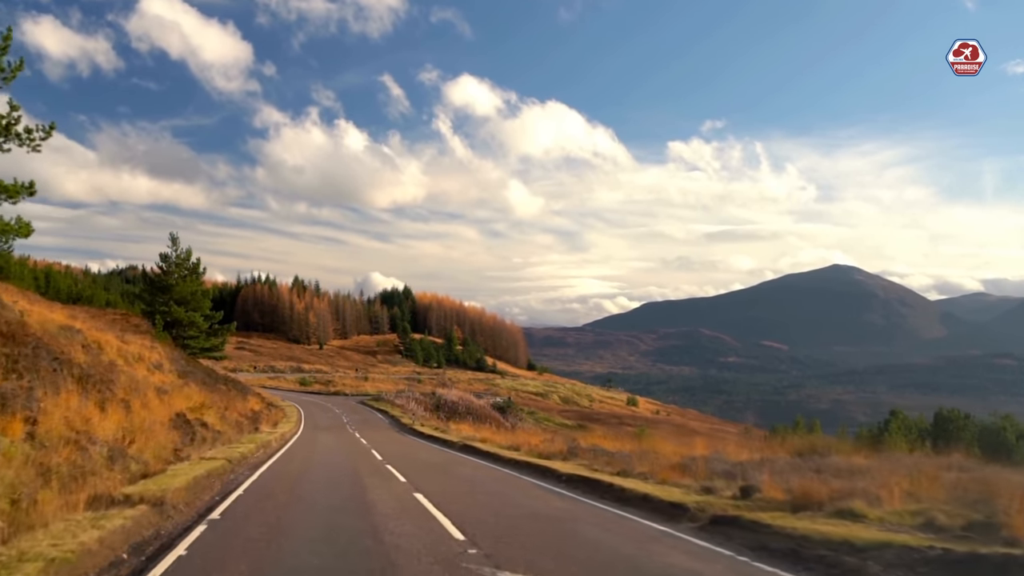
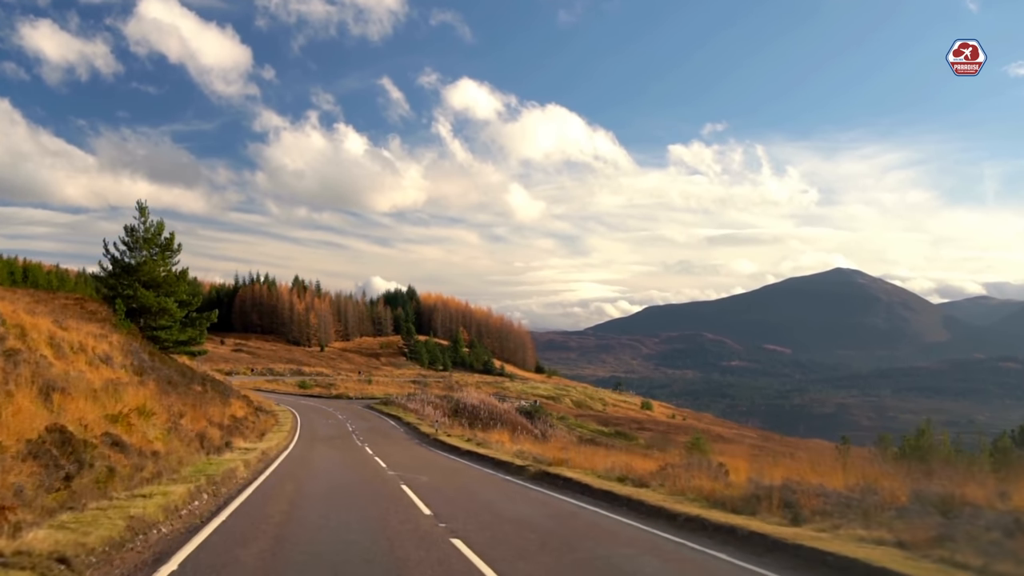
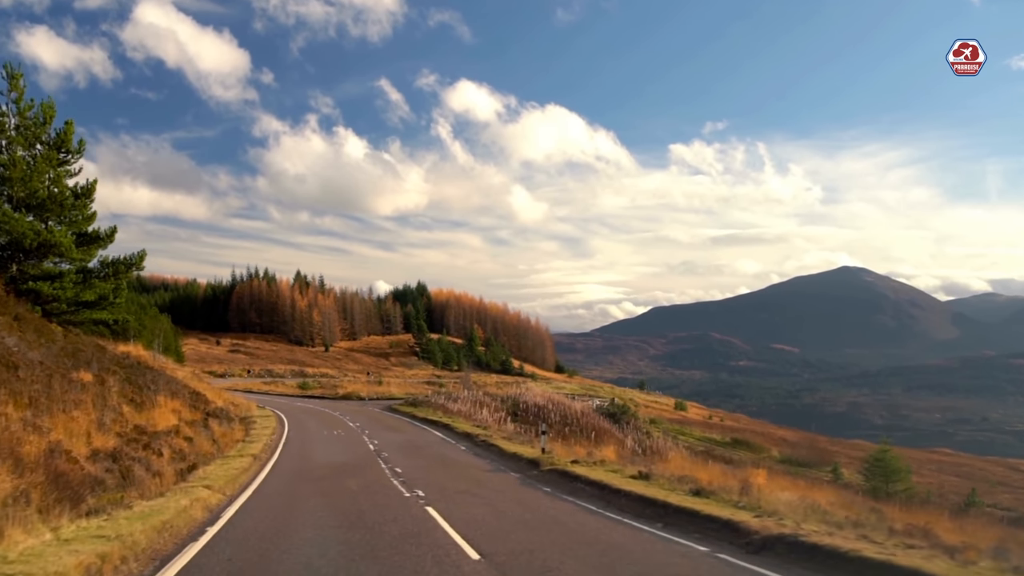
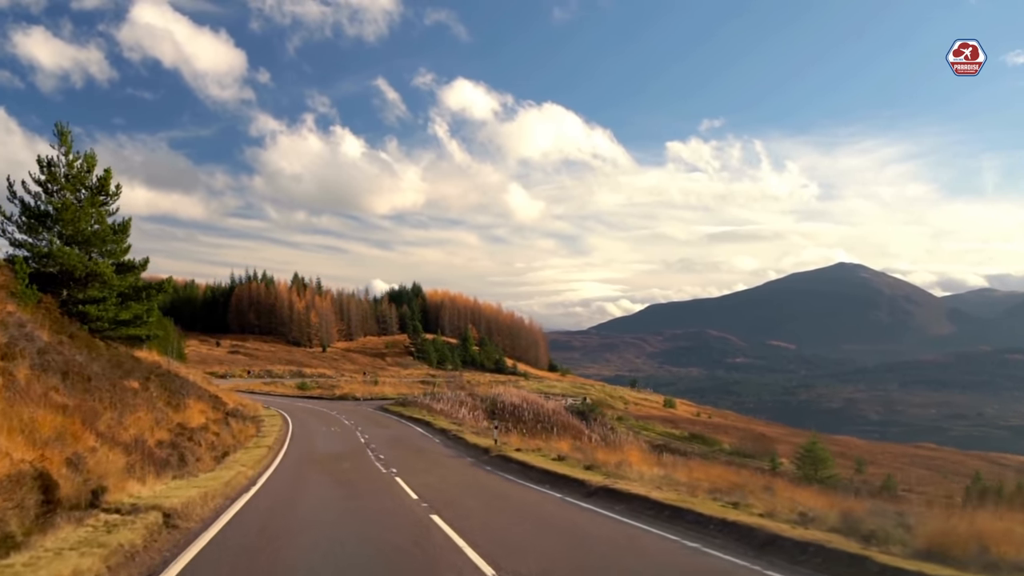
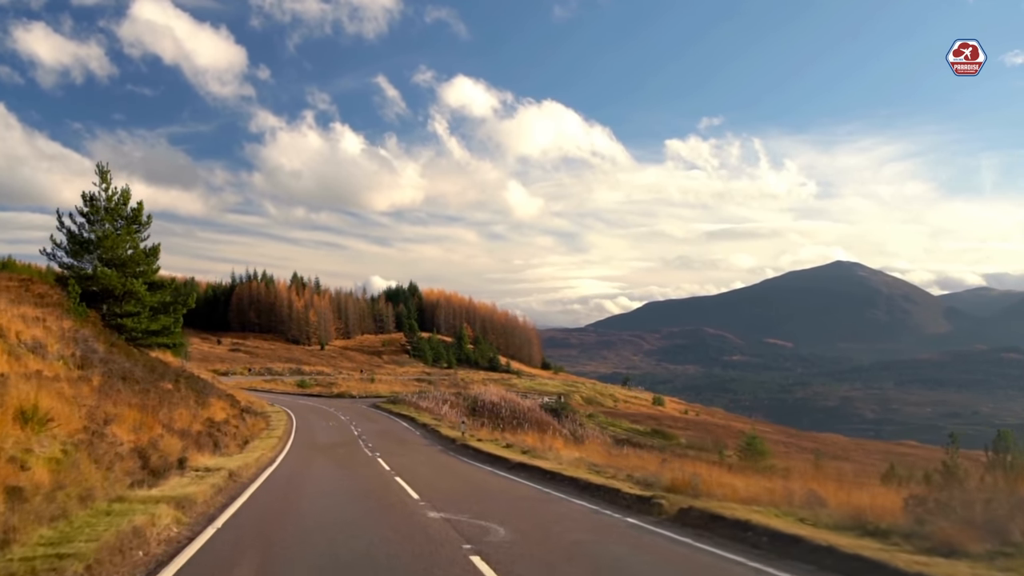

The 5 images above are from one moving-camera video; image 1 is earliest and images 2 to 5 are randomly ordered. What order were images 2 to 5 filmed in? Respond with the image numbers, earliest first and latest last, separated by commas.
2, 5, 4, 3
